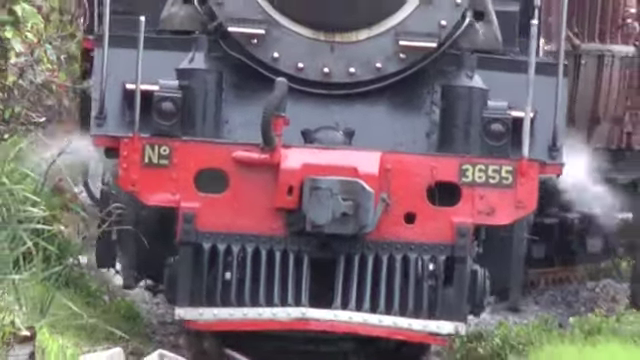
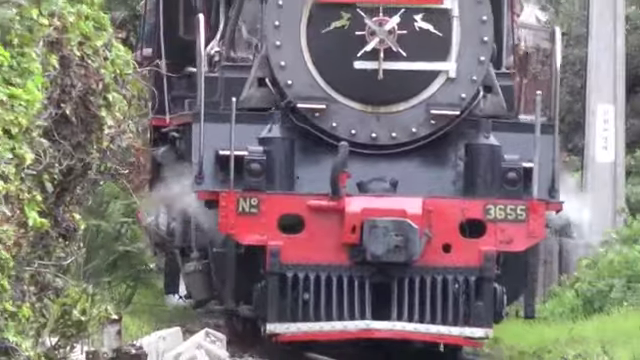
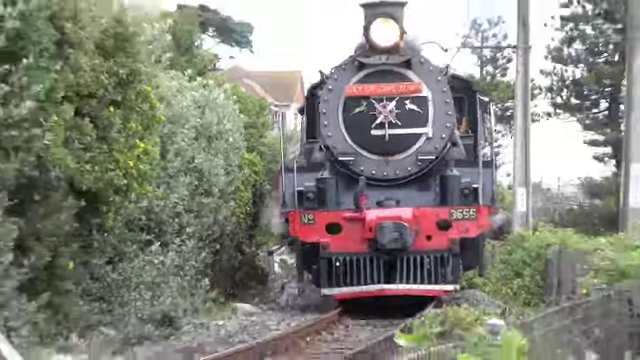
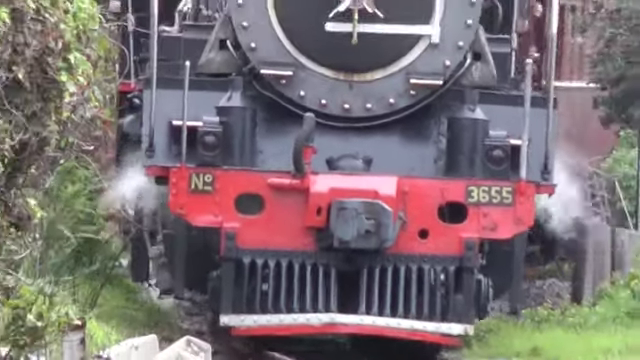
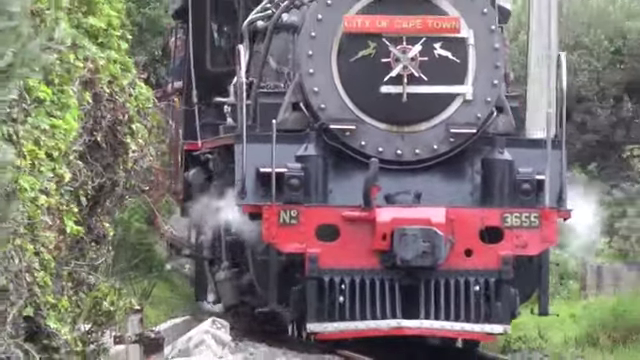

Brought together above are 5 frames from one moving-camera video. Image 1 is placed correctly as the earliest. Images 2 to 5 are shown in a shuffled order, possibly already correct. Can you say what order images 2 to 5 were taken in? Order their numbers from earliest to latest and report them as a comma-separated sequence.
4, 2, 5, 3
